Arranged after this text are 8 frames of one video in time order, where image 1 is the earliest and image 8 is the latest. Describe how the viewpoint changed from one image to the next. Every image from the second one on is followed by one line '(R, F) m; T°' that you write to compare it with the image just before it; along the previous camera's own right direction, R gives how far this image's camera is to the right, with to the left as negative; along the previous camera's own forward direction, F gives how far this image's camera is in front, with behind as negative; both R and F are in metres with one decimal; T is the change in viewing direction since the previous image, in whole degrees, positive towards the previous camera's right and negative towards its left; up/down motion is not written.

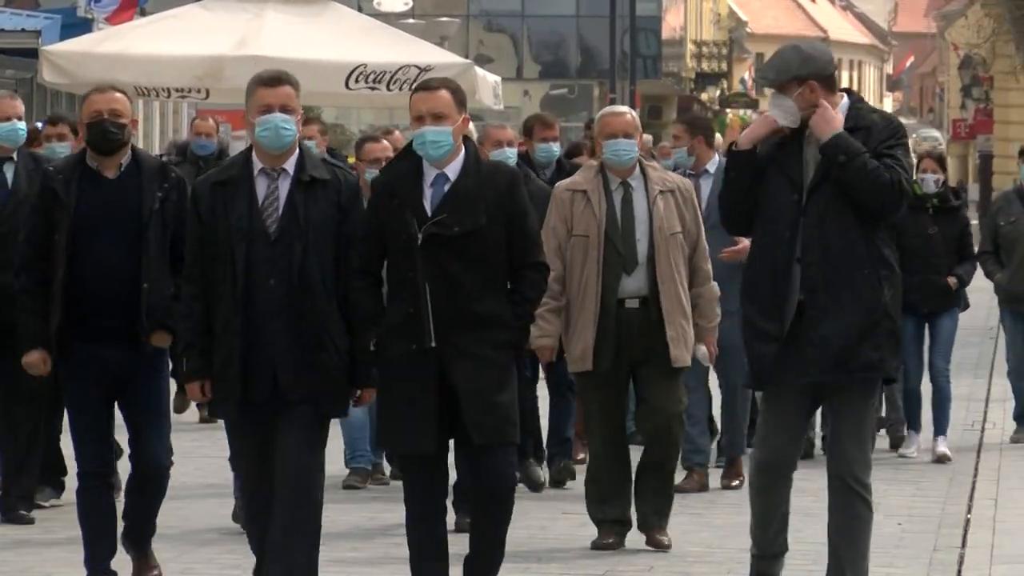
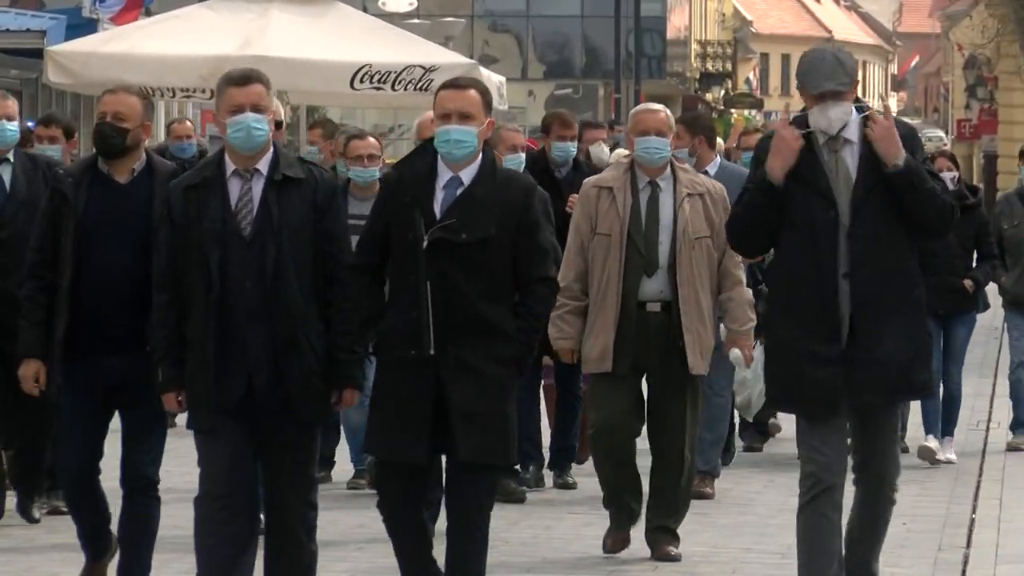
(0.0, 0.0) m; 0°
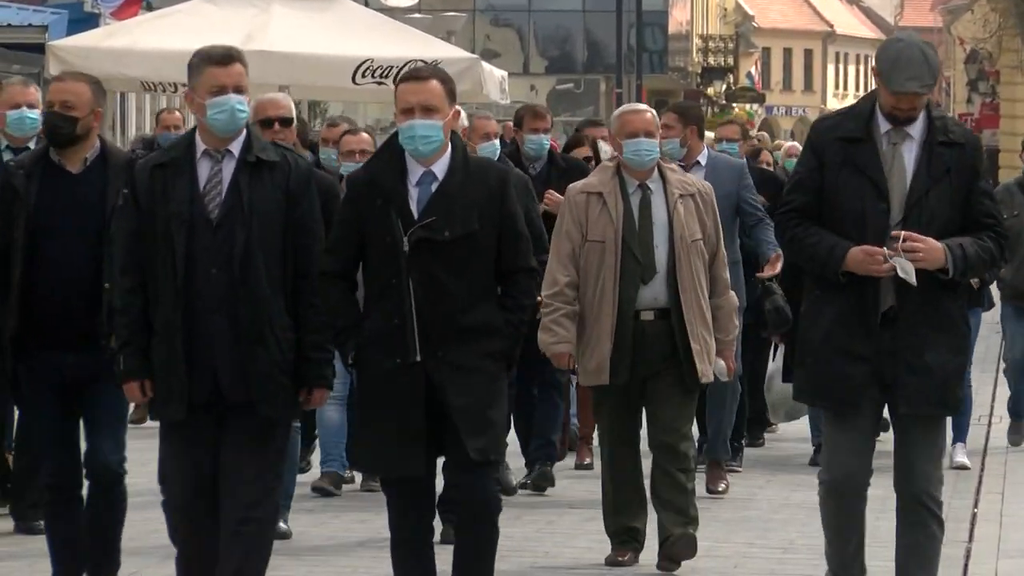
(0.0, 0.0) m; 0°
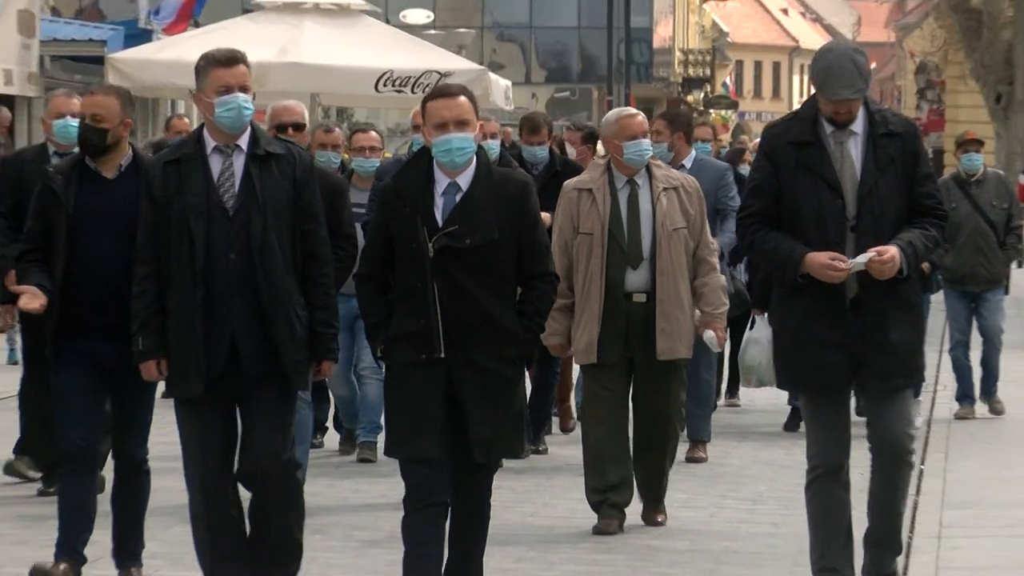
(0.0, -0.7) m; 0°
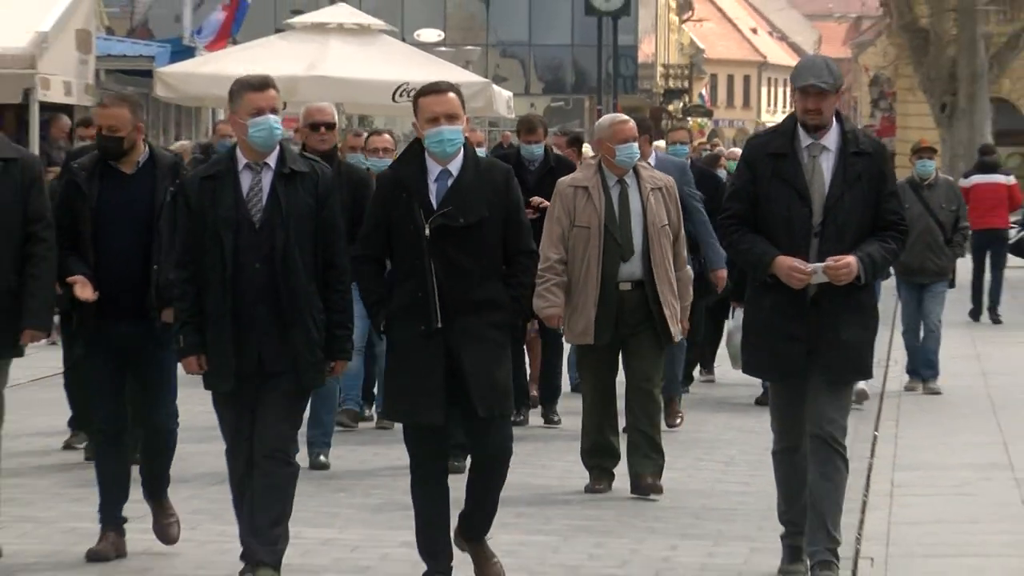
(0.0, -0.7) m; 0°
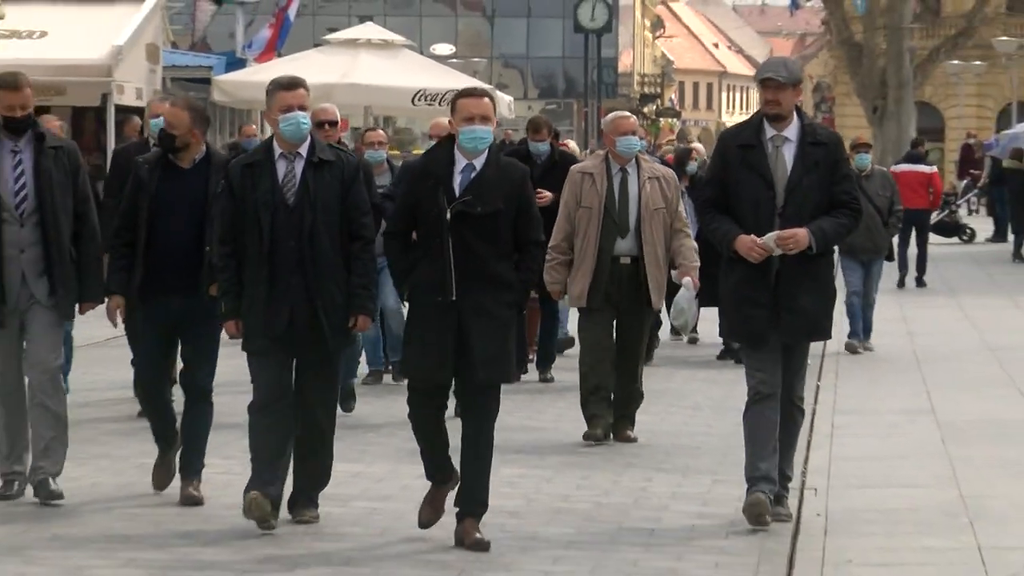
(0.0, -1.2) m; 0°
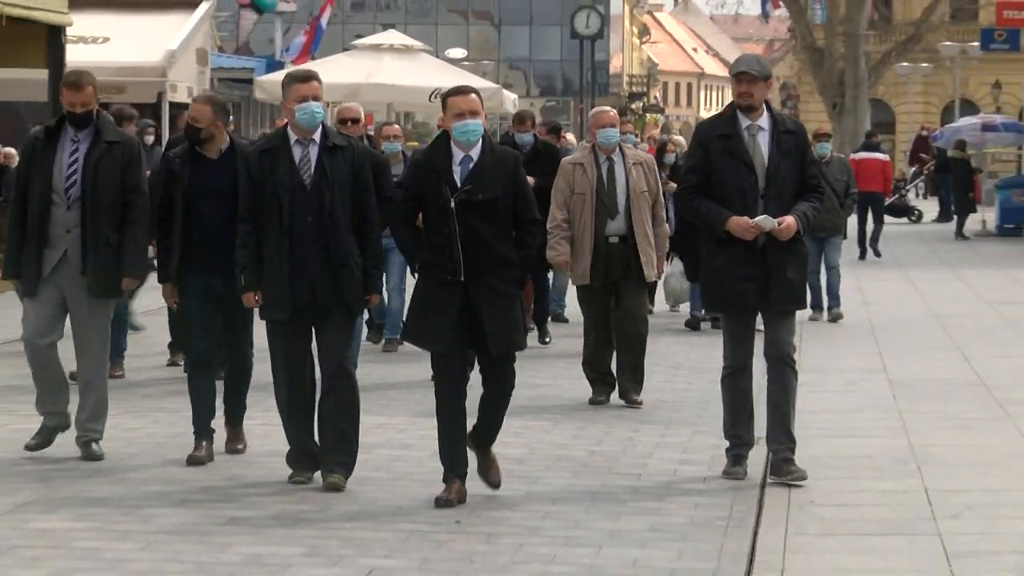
(0.0, -1.1) m; 0°
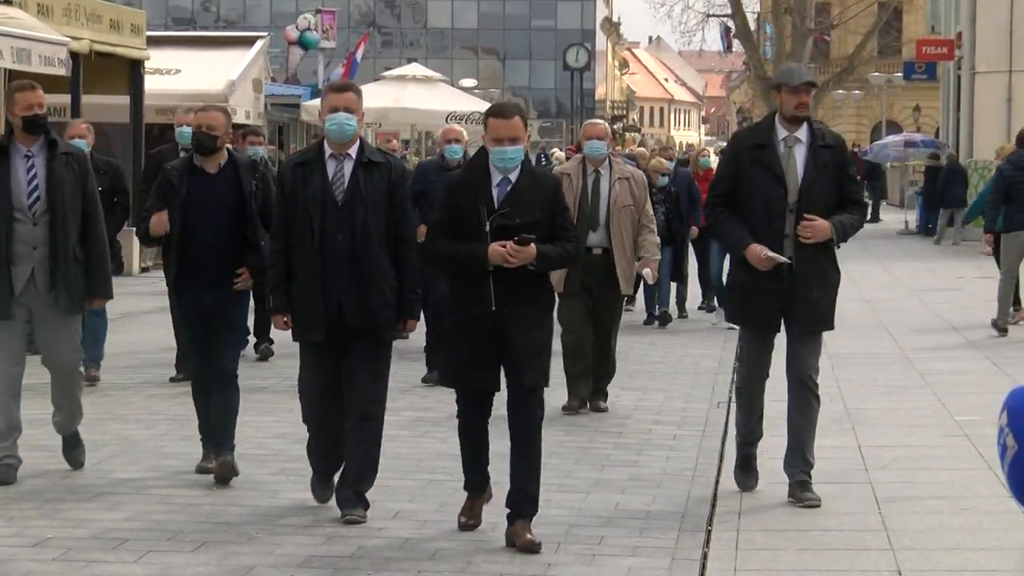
(0.0, -1.8) m; 0°
